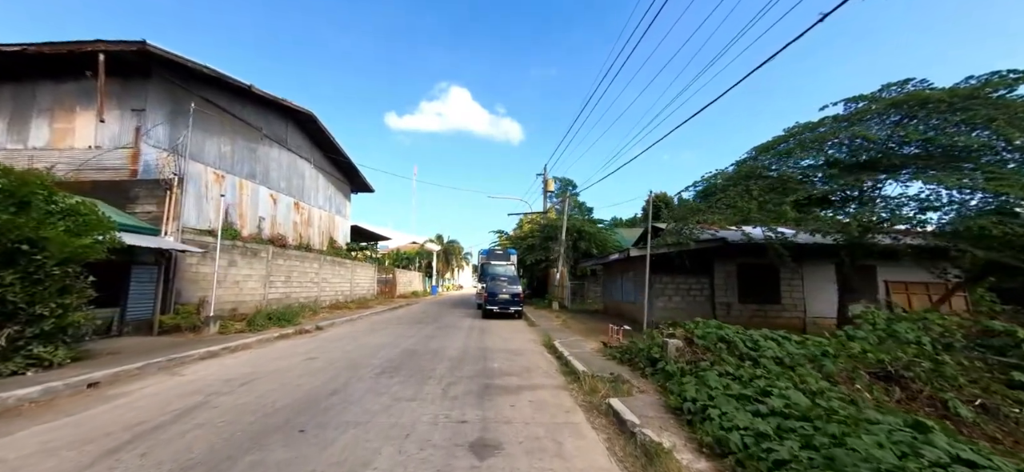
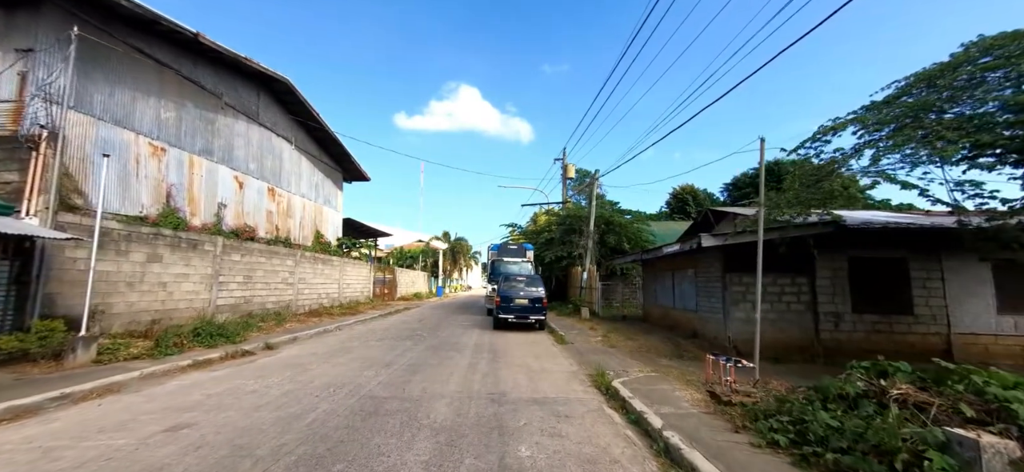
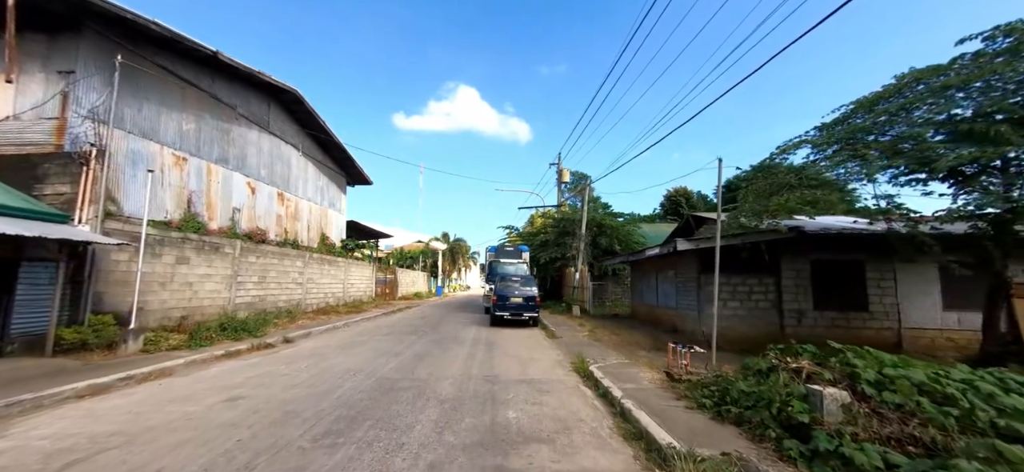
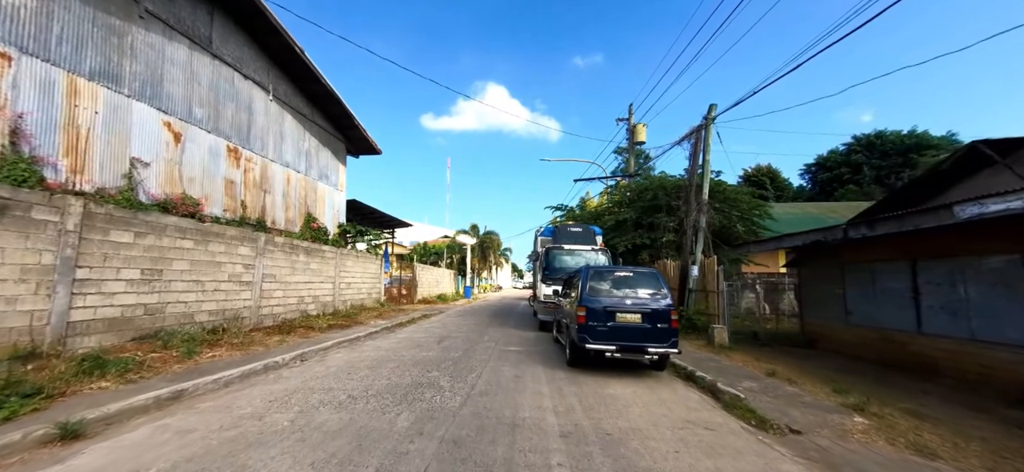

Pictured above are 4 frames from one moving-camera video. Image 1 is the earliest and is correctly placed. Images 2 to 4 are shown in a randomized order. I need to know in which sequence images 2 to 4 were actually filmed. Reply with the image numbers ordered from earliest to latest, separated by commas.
3, 2, 4
